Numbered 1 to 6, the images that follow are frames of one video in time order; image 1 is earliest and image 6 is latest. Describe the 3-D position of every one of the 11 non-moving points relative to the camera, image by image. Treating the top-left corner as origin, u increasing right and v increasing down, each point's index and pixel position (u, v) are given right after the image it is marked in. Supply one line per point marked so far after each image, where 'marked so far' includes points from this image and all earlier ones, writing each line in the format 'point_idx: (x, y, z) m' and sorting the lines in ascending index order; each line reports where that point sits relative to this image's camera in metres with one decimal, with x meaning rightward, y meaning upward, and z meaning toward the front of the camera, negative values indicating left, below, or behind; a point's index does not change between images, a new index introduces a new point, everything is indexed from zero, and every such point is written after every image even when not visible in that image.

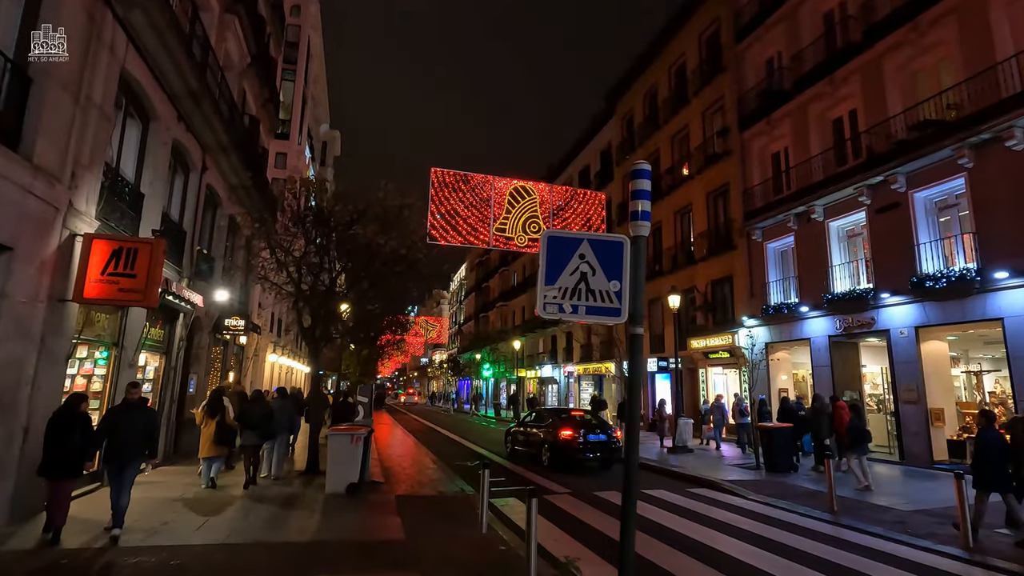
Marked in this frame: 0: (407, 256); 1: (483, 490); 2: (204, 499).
0: (-2.6, +0.8, +13.2) m
1: (-0.4, -3.0, +7.7) m
2: (-5.2, -3.6, +9.1) m
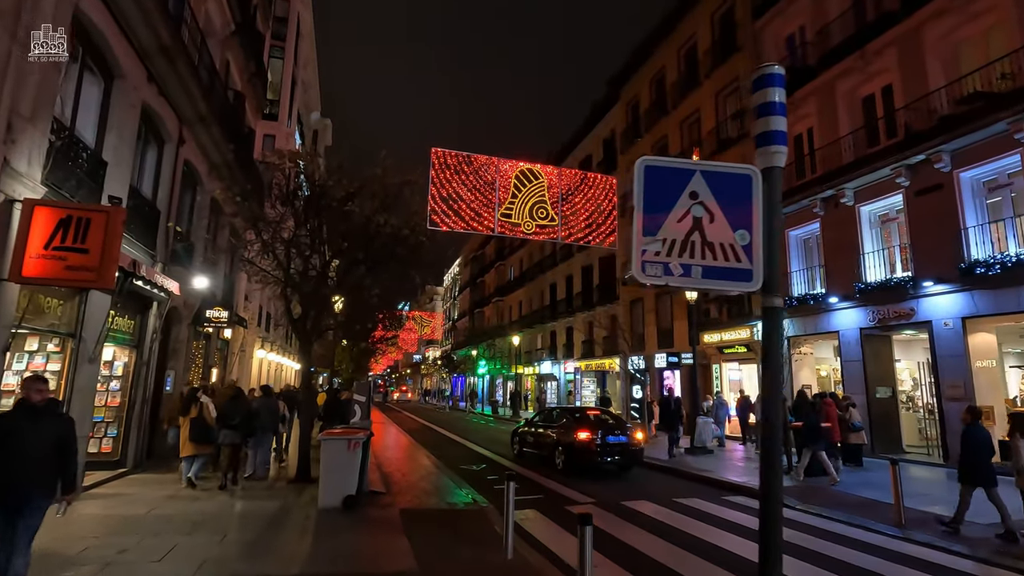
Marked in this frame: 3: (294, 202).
0: (-2.3, +1.1, +11.9) m
1: (-0.1, -2.7, +6.5) m
2: (-4.9, -3.3, +7.8) m
3: (-4.7, +1.8, +11.5) m
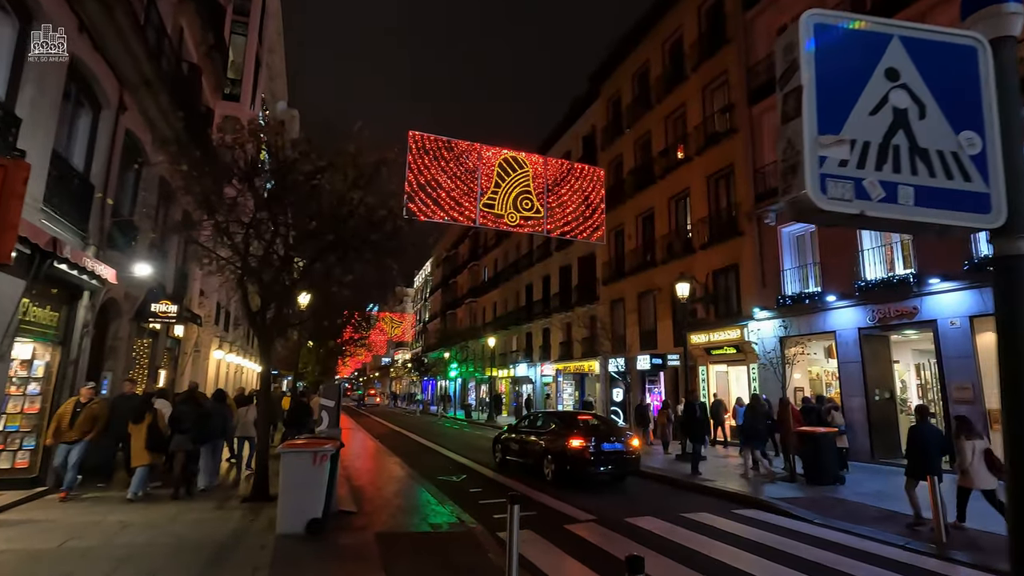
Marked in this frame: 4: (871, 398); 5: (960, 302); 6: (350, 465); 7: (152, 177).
0: (-2.5, +1.3, +10.7) m
1: (0.0, -2.5, +5.3) m
2: (-4.9, -3.1, +6.3) m
3: (-4.9, +2.0, +10.1) m
4: (+9.5, -2.9, +14.1) m
5: (+10.2, -0.3, +12.2) m
6: (-4.2, -4.6, +13.8) m
7: (-8.3, +2.5, +12.2) m
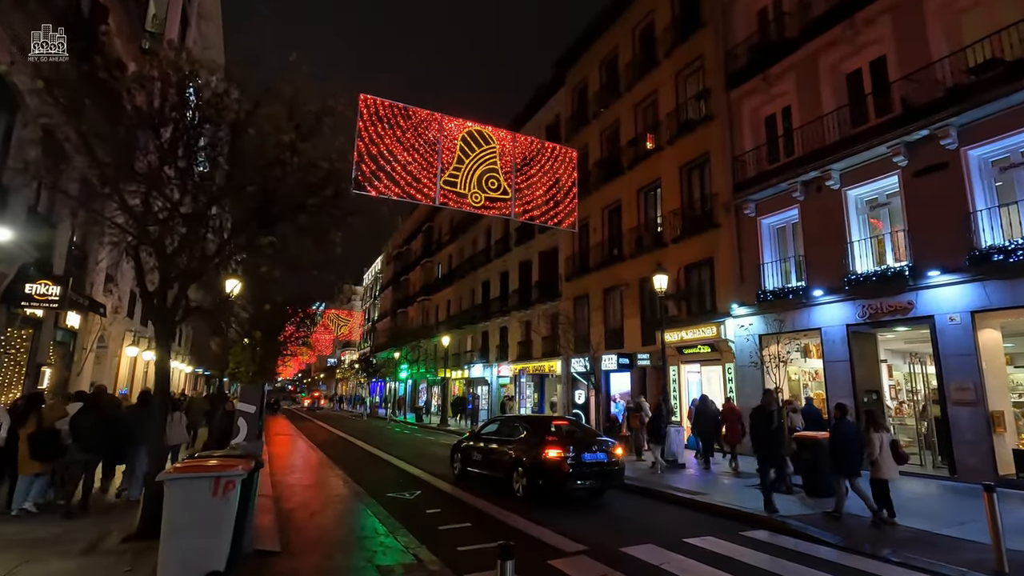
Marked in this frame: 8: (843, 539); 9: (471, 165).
0: (-3.0, +1.6, +8.7) m
1: (-0.1, -2.2, +3.6) m
2: (-5.1, -2.7, +4.1) m
3: (-5.3, +2.4, +8.0) m
4: (+8.6, -2.7, +13.2) m
5: (+9.5, -0.2, +11.4) m
6: (-5.0, -4.2, +11.7) m
7: (-8.8, +3.0, +9.7) m
8: (+5.0, -3.7, +8.0) m
9: (-1.1, +3.3, +14.3) m
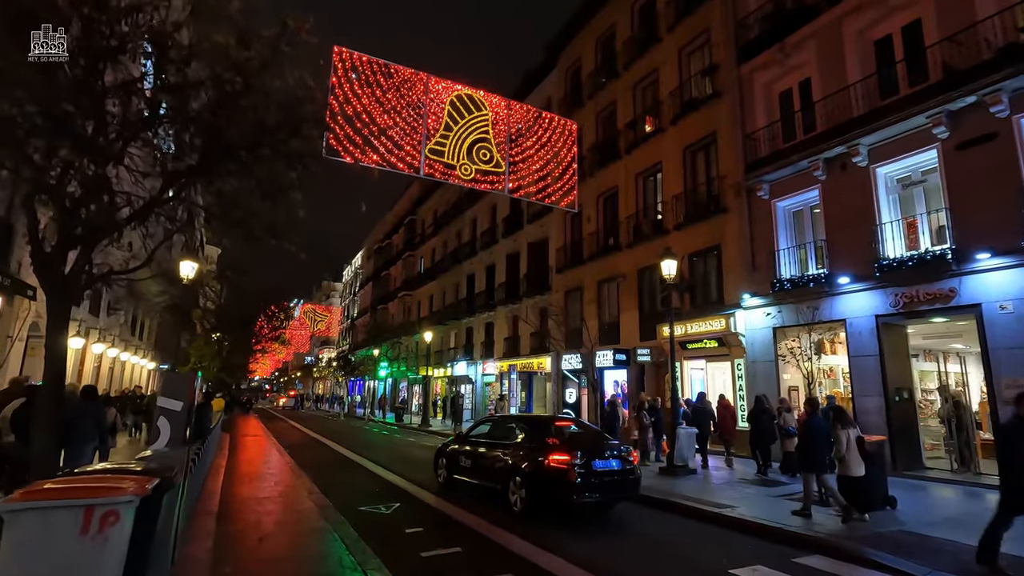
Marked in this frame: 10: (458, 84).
0: (-3.0, +2.1, +7.0) m
1: (+0.1, -1.8, +2.0) m
2: (-4.9, -2.2, +2.4) m
3: (-5.3, +2.9, +6.2) m
4: (+8.4, -2.4, +11.9) m
5: (+9.5, +0.1, +10.1) m
6: (-5.1, -3.8, +9.9) m
7: (-8.8, +3.5, +7.9) m
8: (+5.0, -3.4, +6.6) m
9: (-1.2, +3.7, +12.7) m
10: (-1.3, +5.0, +12.9) m
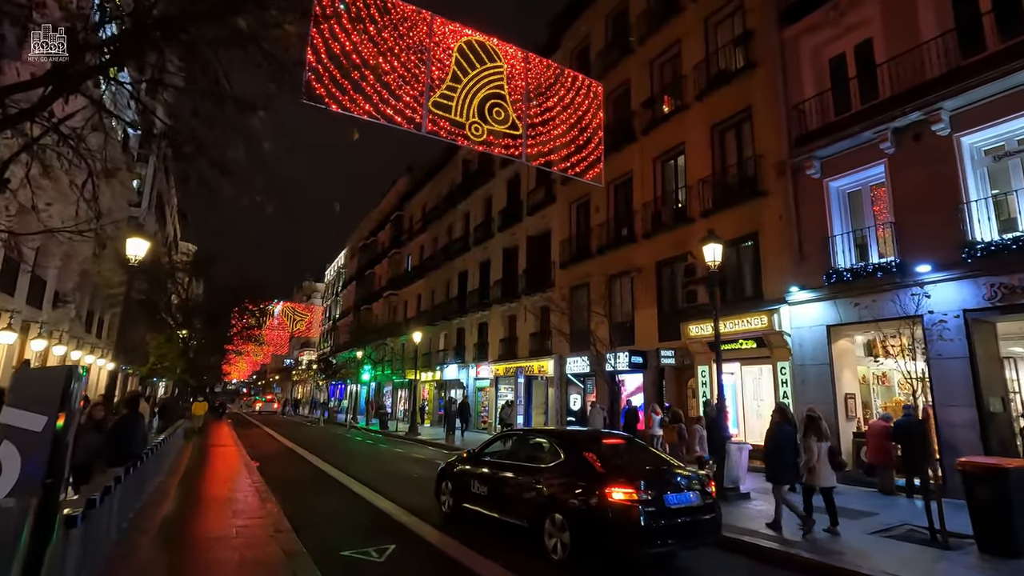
0: (-2.4, +2.4, +4.8) m
1: (+0.8, -1.4, -0.2) m
2: (-4.3, -1.8, +0.1) m
3: (-4.7, +3.3, +3.9) m
4: (+8.8, -2.2, +9.9) m
5: (+9.9, +0.3, +8.2) m
6: (-4.7, -3.4, +7.5) m
7: (-8.2, +3.9, +5.5) m
8: (+5.5, -3.1, +4.5) m
9: (-0.8, +4.0, +10.5) m
10: (-0.9, +5.3, +10.8) m
